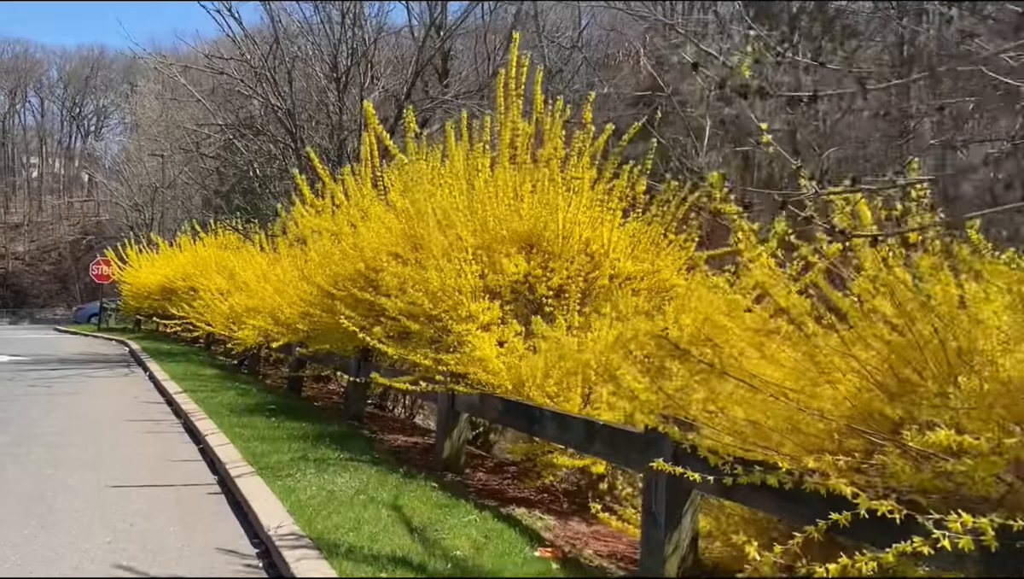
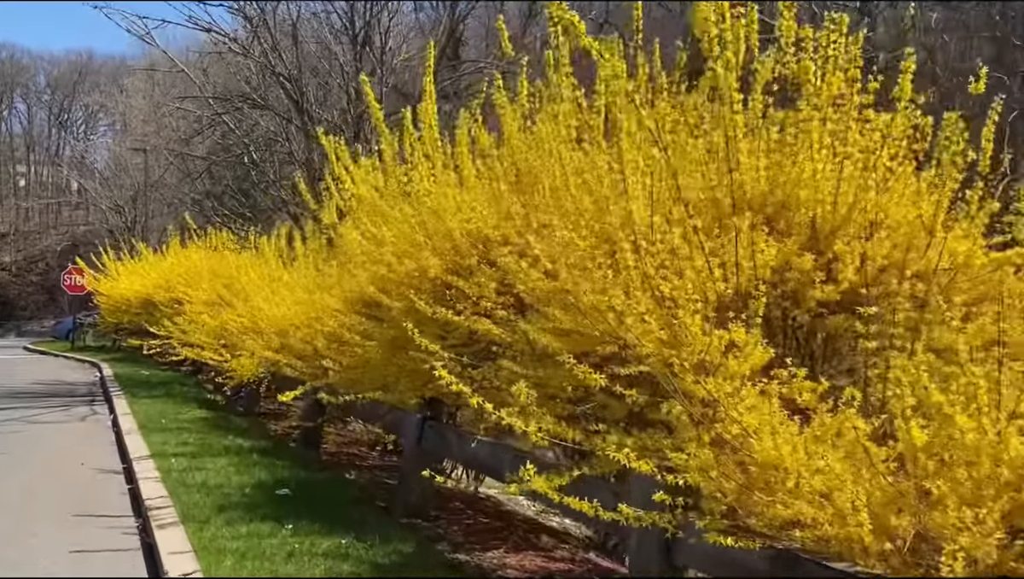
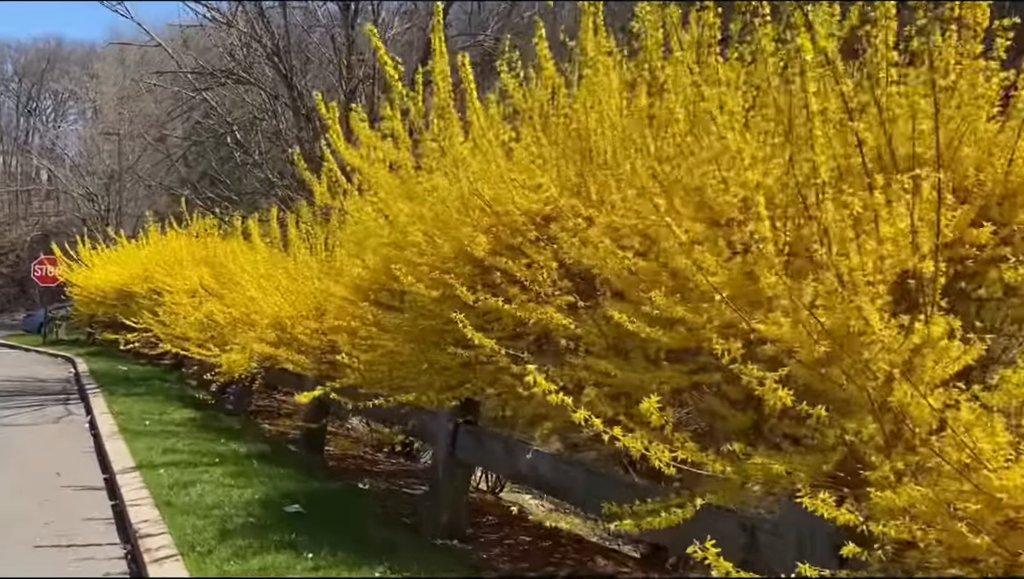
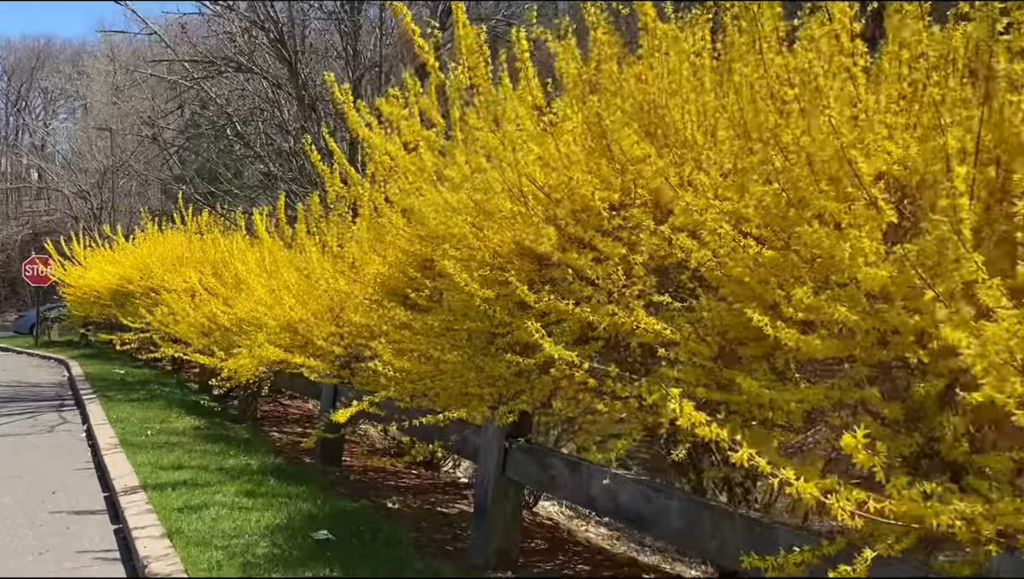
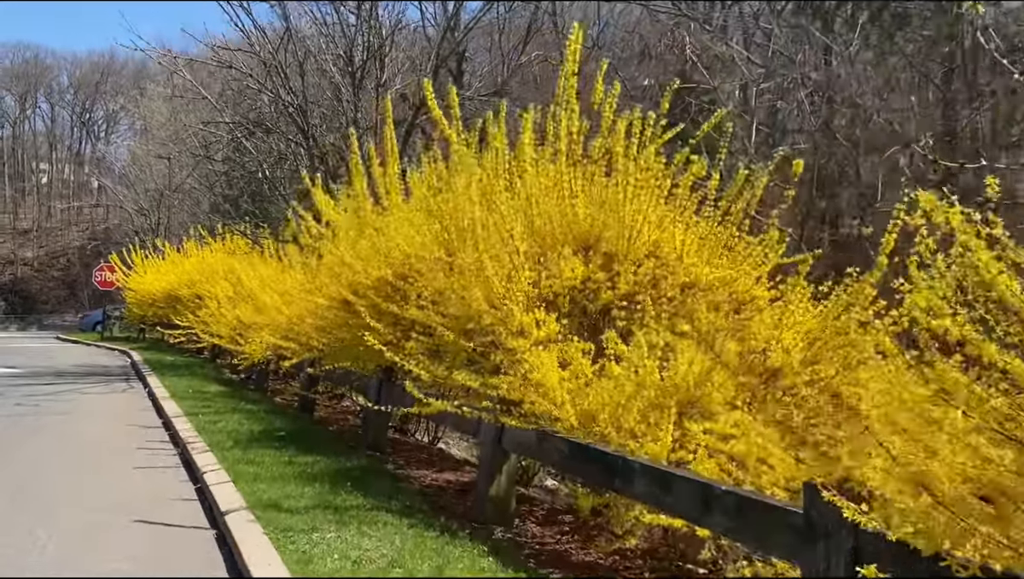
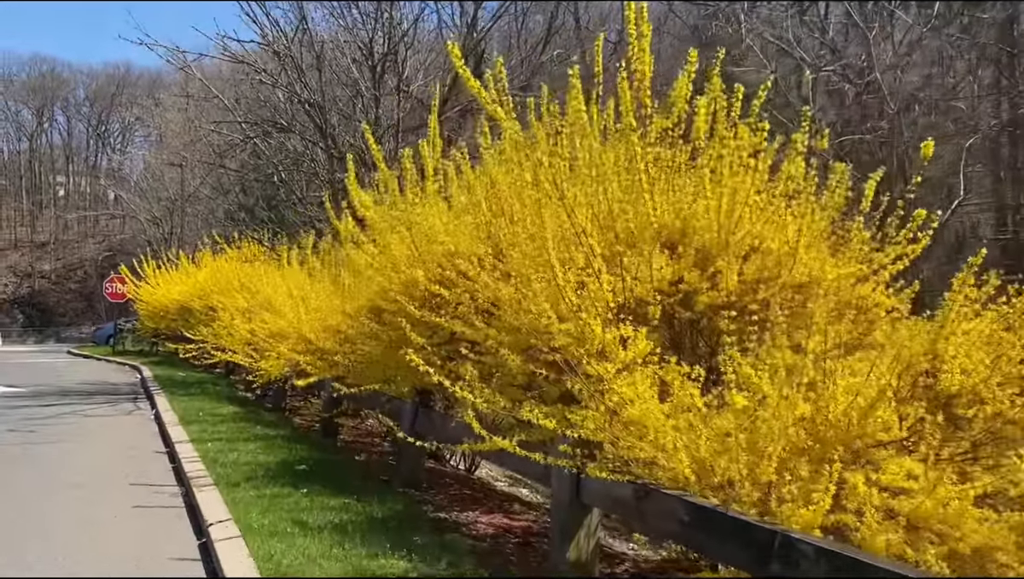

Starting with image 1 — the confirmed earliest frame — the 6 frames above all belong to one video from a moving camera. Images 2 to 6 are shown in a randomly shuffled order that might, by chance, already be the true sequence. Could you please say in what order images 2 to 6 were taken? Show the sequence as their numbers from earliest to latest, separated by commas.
5, 6, 2, 3, 4
